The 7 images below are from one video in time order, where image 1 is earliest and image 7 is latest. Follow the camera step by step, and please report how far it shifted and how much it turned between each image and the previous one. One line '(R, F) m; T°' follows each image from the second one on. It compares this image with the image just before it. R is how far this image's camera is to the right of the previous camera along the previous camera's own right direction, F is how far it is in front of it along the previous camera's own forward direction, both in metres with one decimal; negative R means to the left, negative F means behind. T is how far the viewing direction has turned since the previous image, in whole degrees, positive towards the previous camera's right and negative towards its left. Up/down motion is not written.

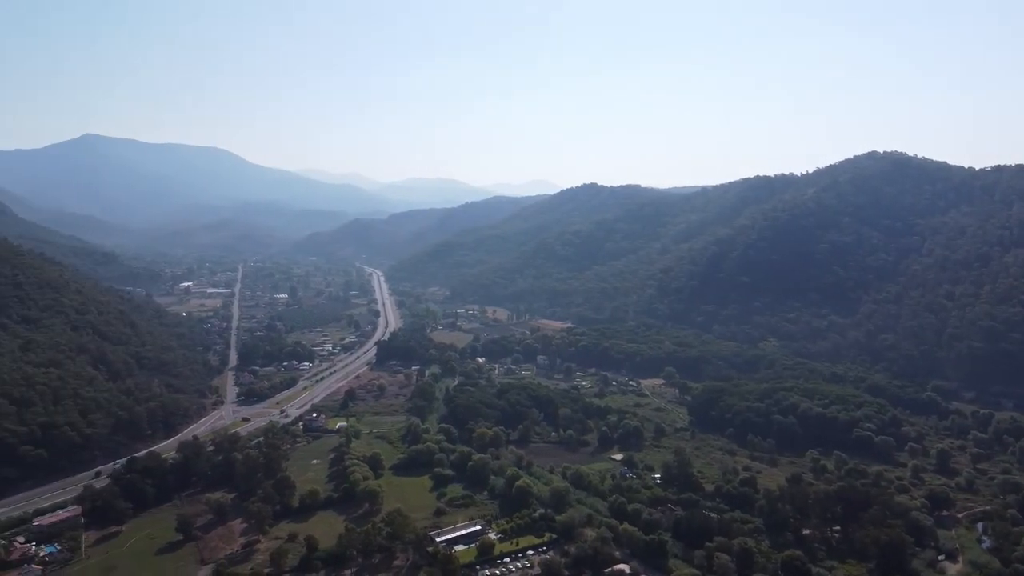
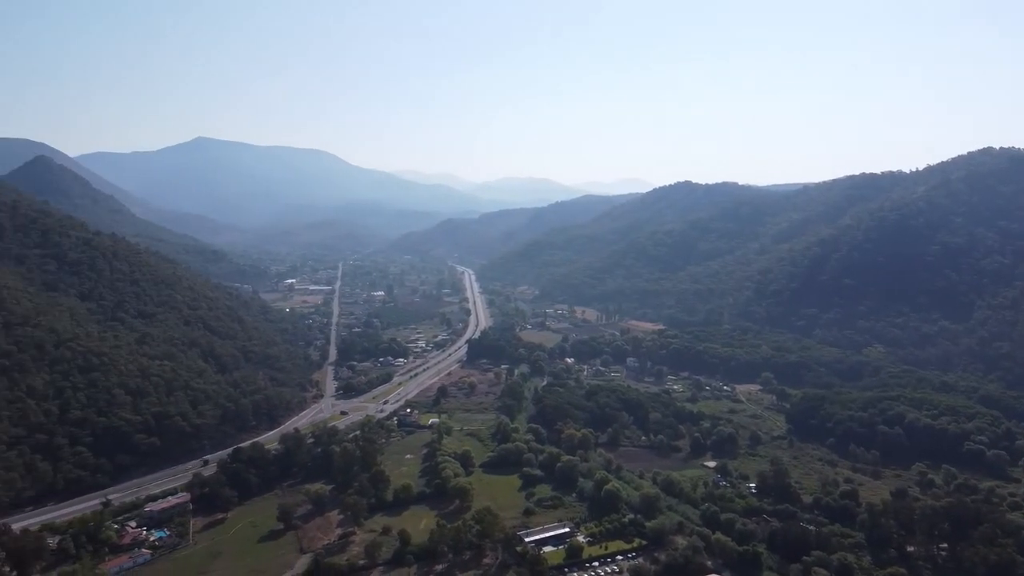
(-1.2, +0.3) m; -6°
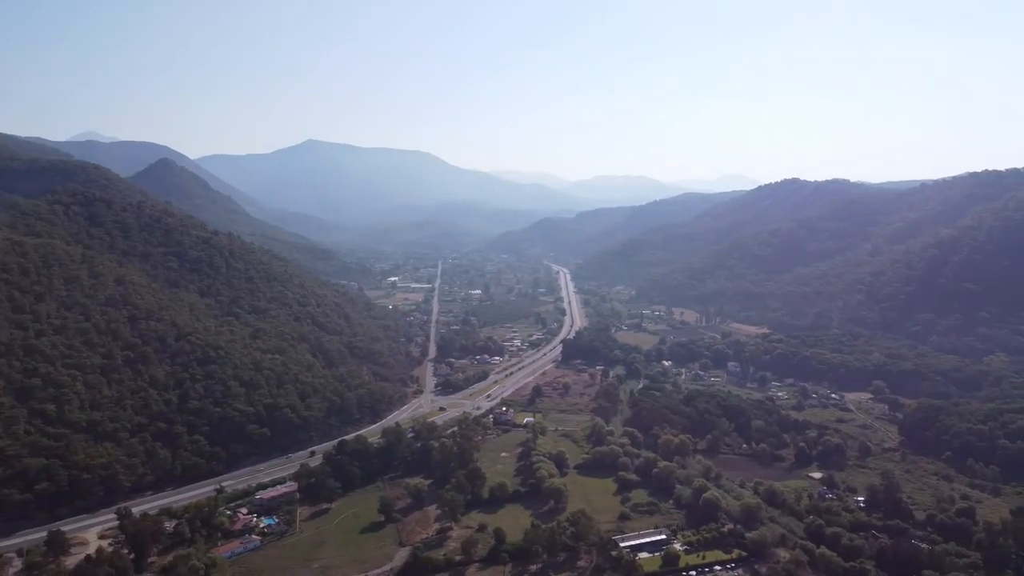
(-1.6, +0.3) m; -6°
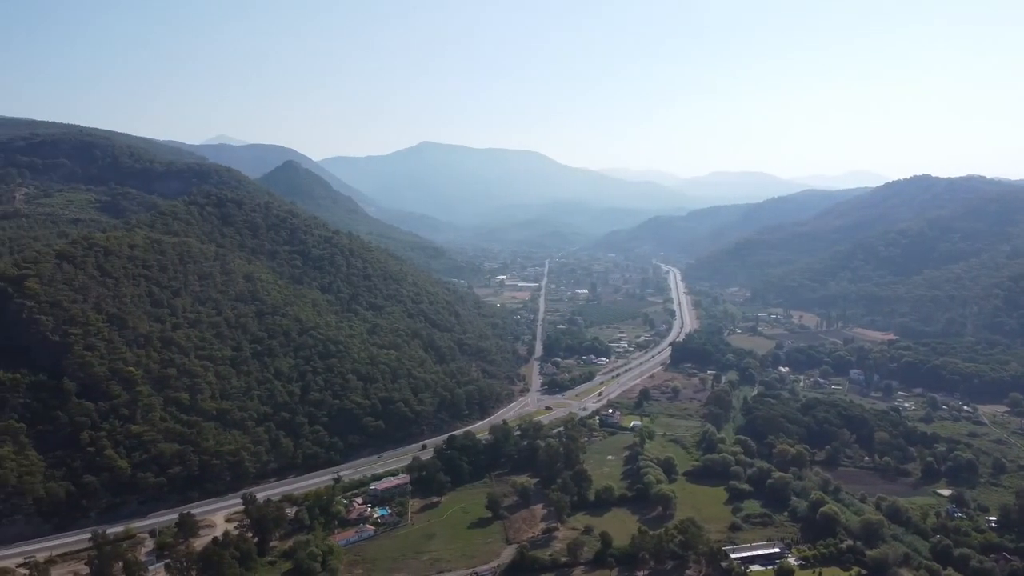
(-2.1, +0.3) m; -6°
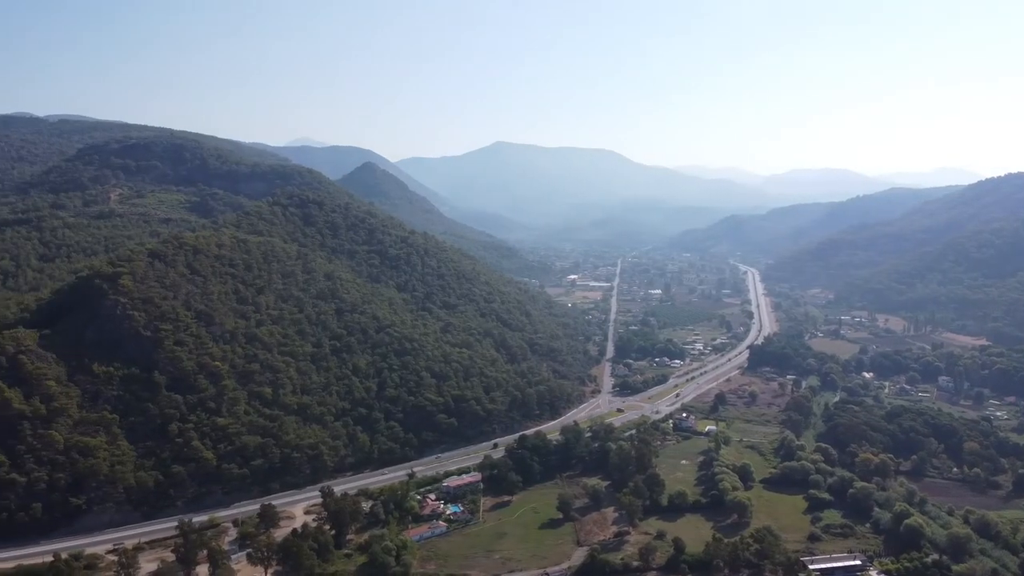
(-1.1, +0.2) m; -5°
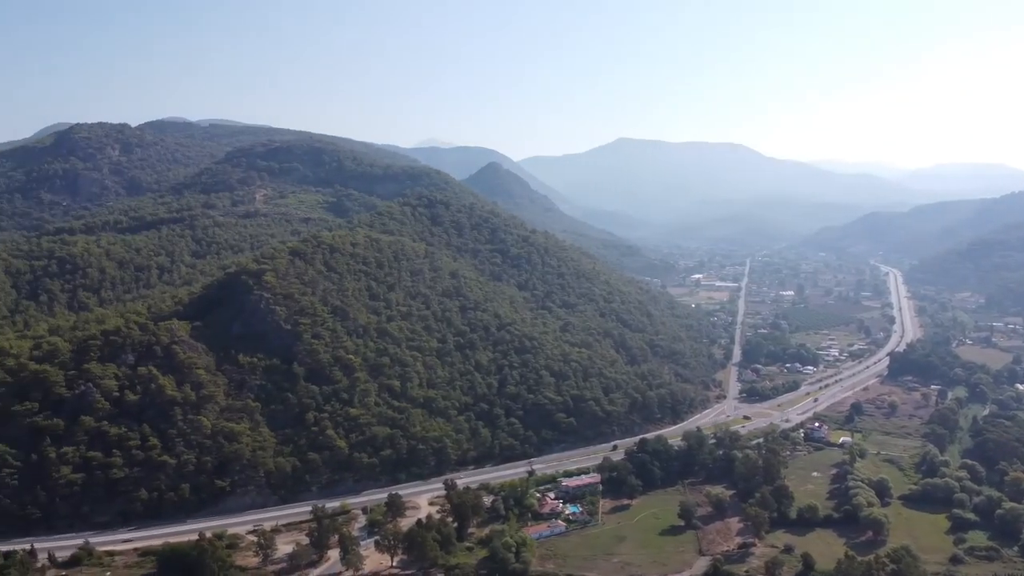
(-2.0, +0.3) m; -8°
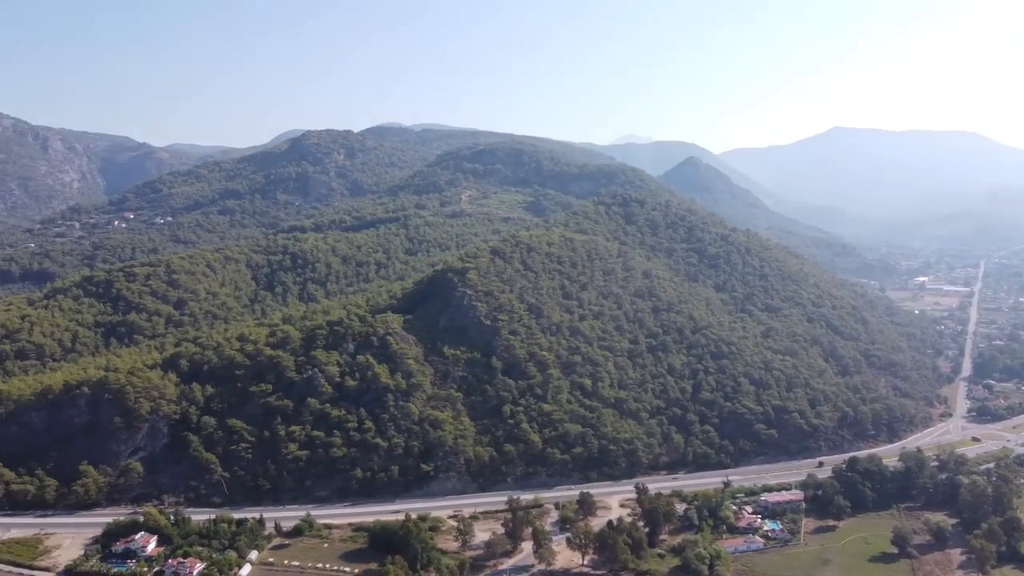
(-3.7, -0.2) m; -11°
